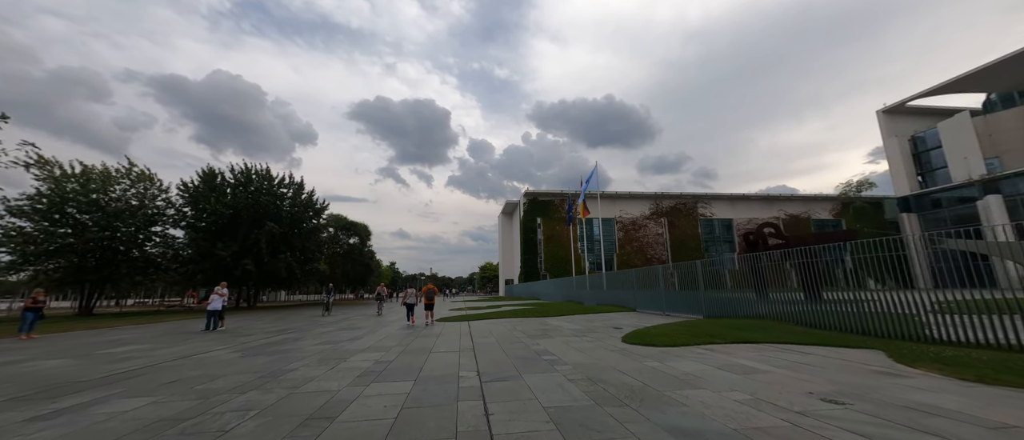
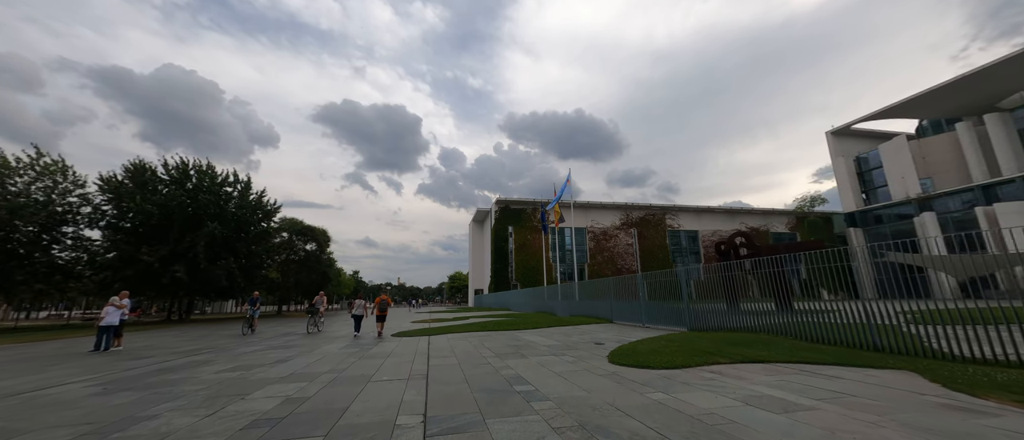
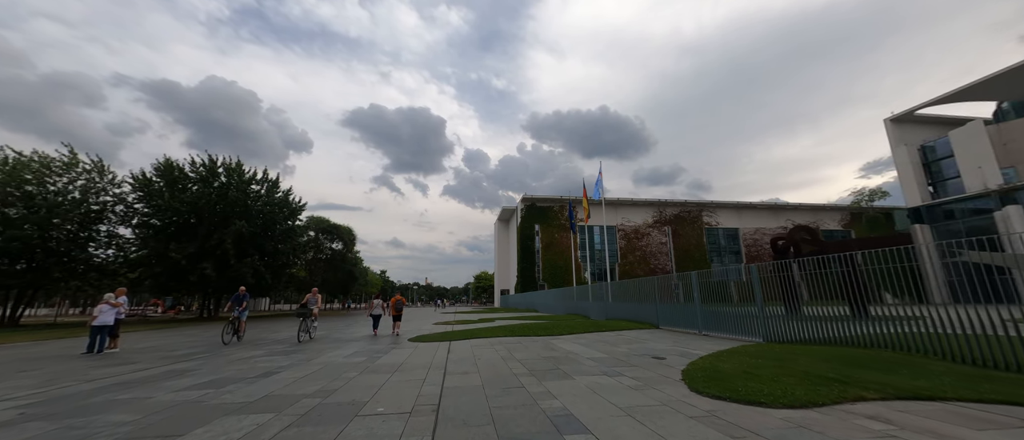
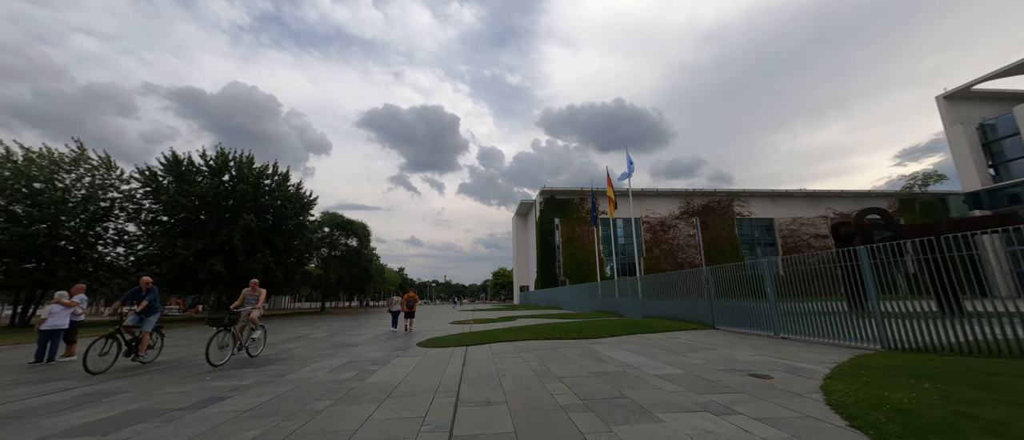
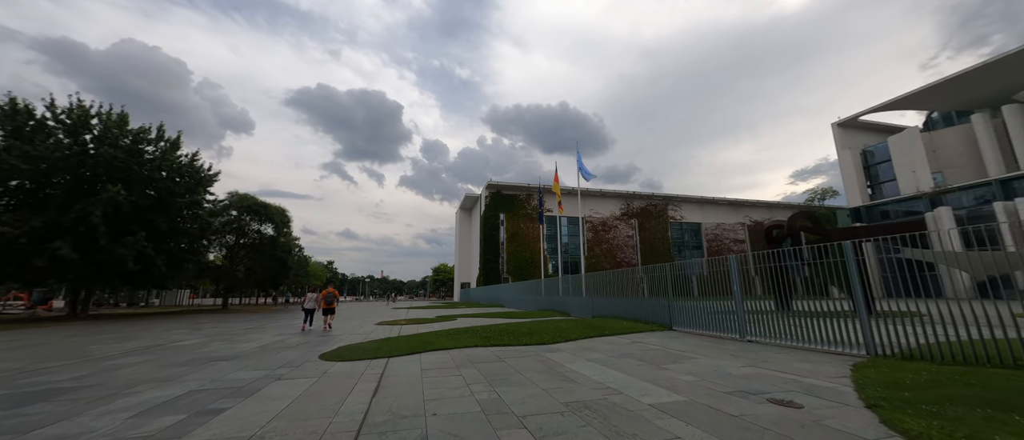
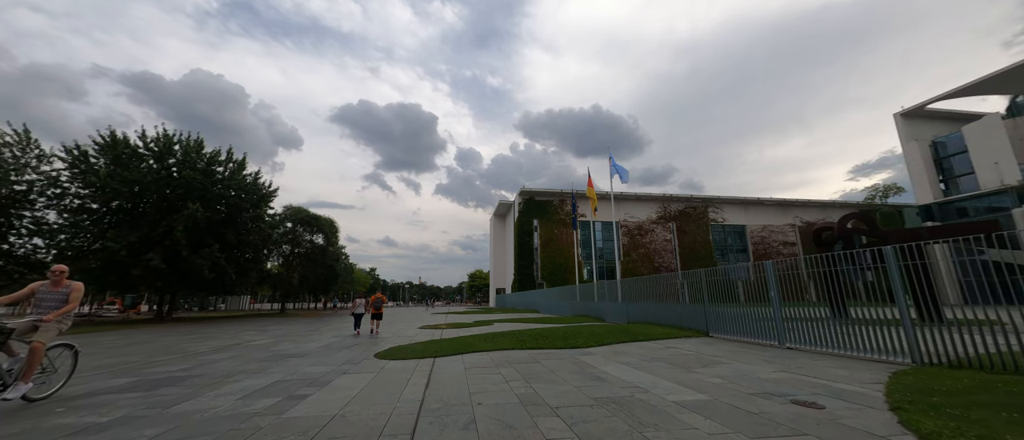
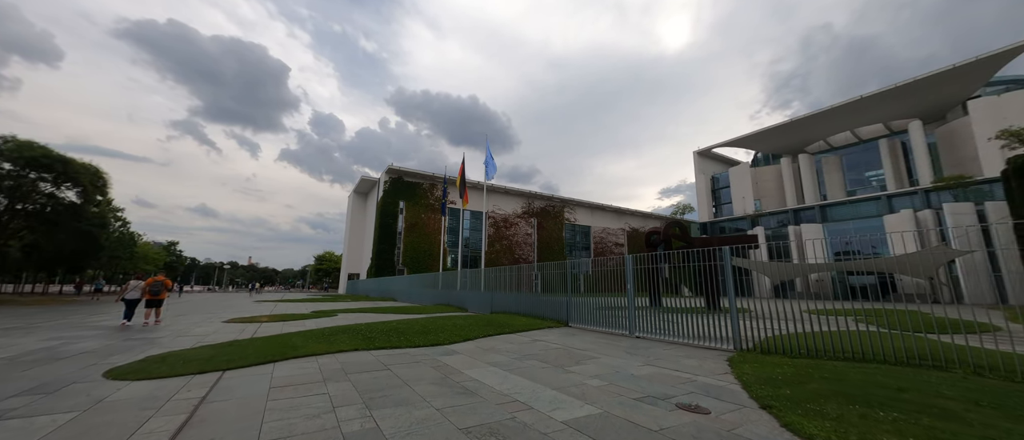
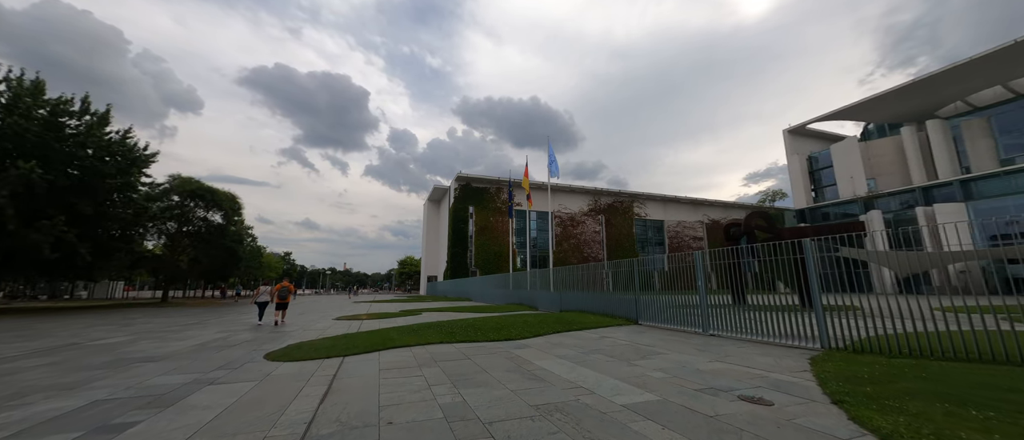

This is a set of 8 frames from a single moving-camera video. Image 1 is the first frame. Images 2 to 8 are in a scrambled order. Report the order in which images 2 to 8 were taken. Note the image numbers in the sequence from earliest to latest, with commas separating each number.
2, 3, 4, 6, 5, 8, 7
